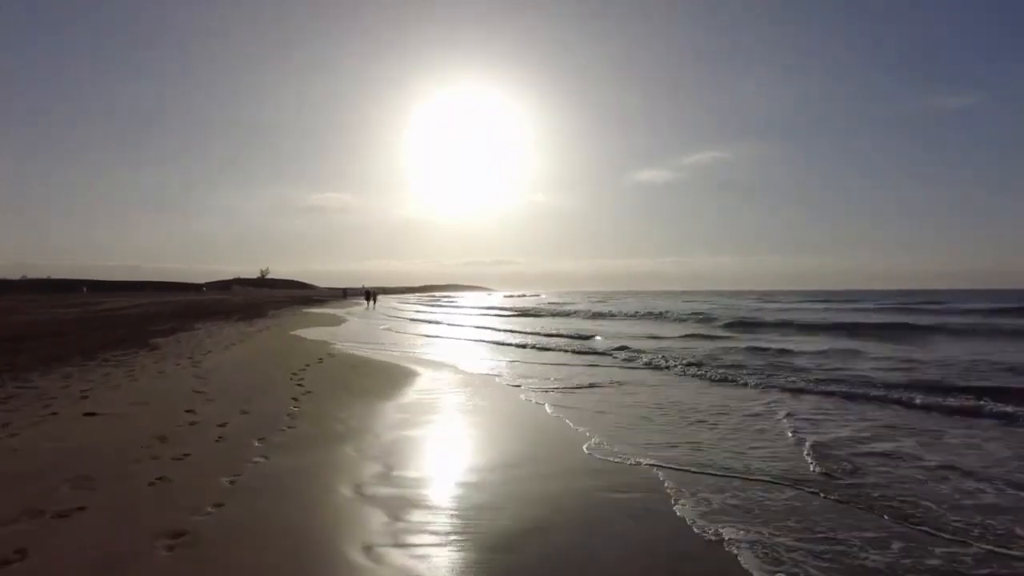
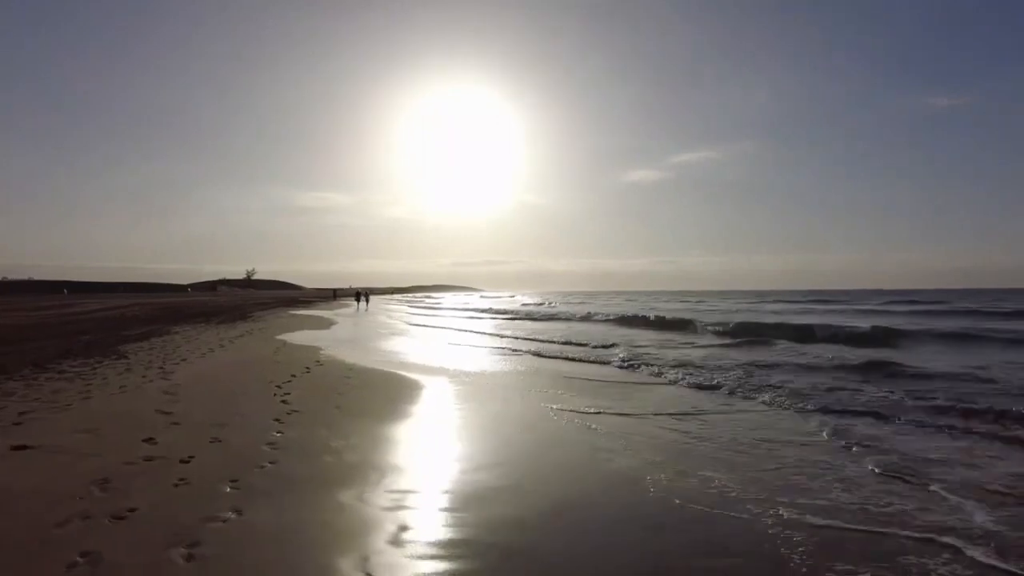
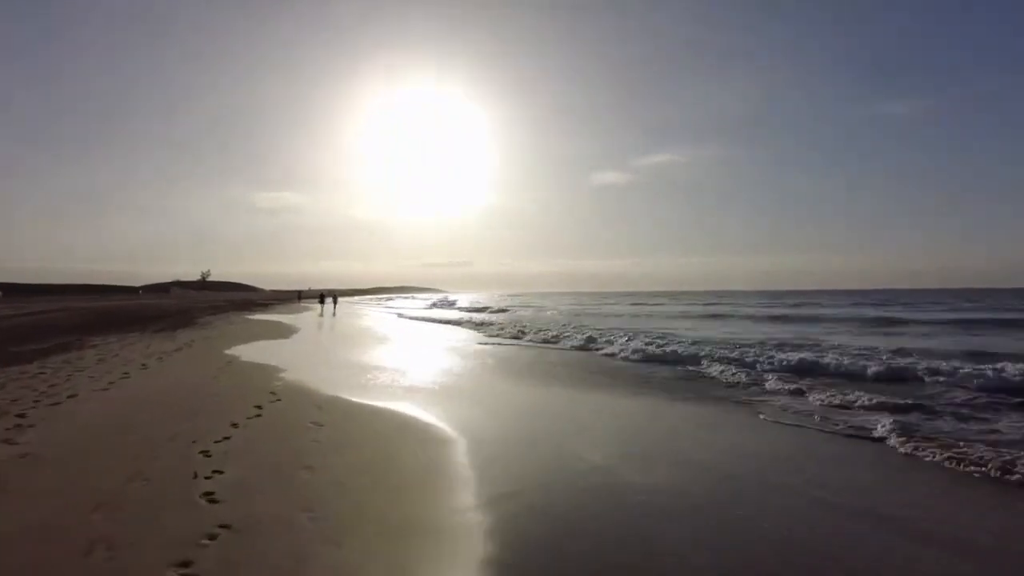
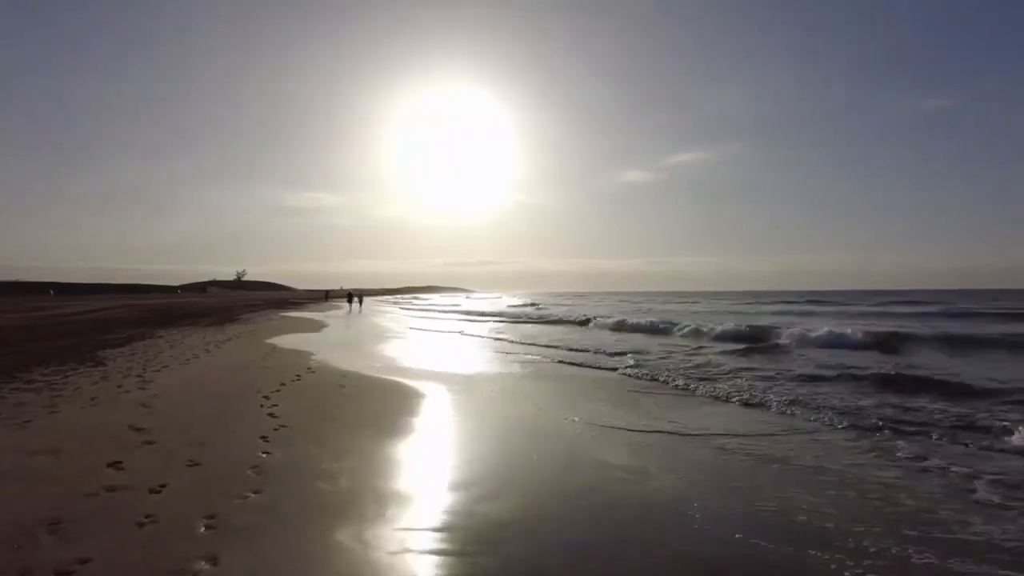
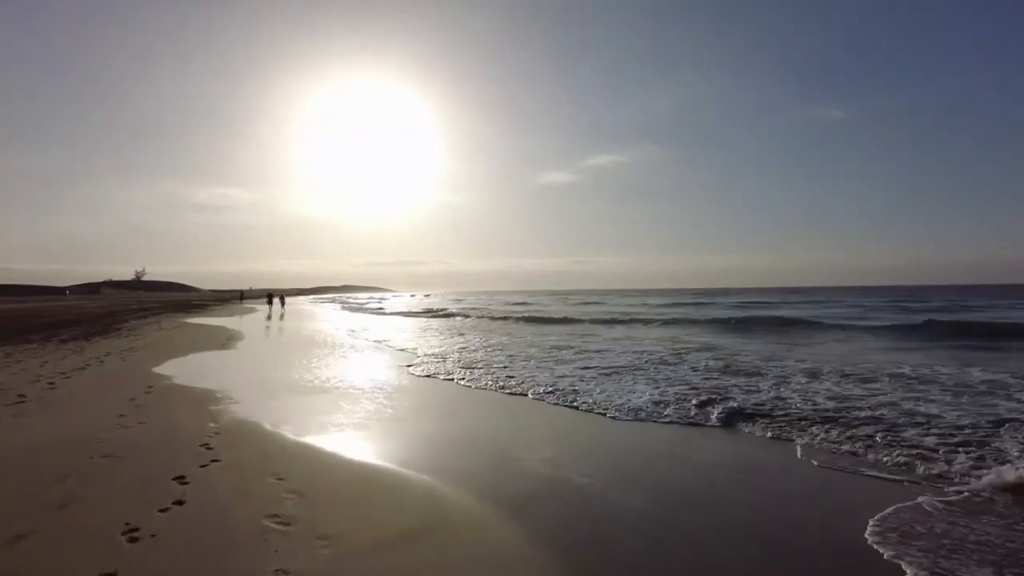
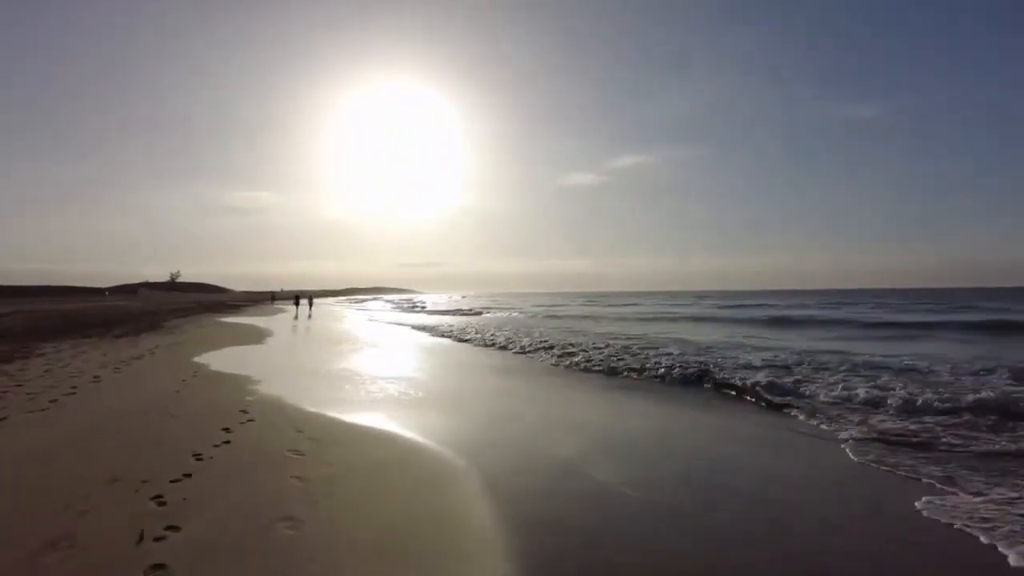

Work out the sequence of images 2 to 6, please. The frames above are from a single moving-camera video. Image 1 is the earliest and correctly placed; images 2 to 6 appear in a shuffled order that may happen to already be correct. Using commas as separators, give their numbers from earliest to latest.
2, 4, 3, 6, 5
